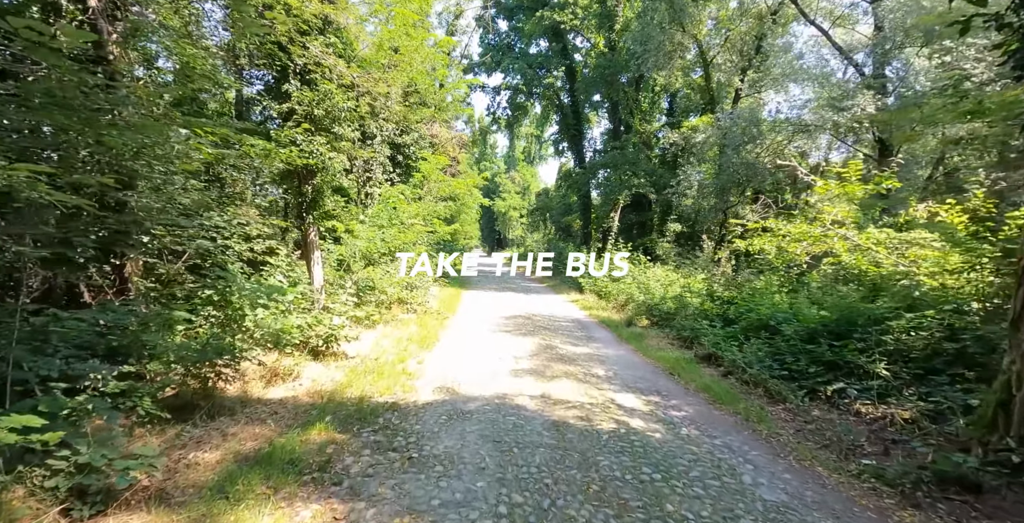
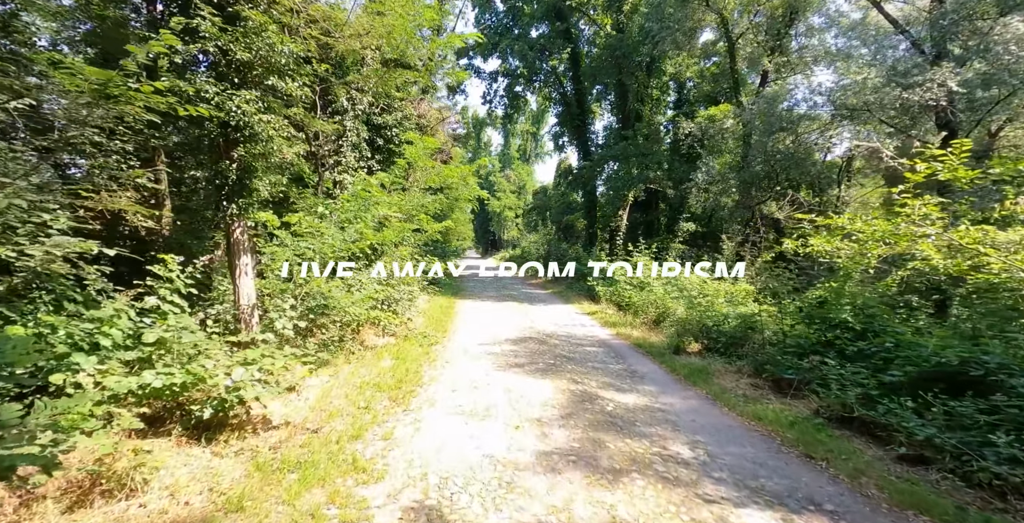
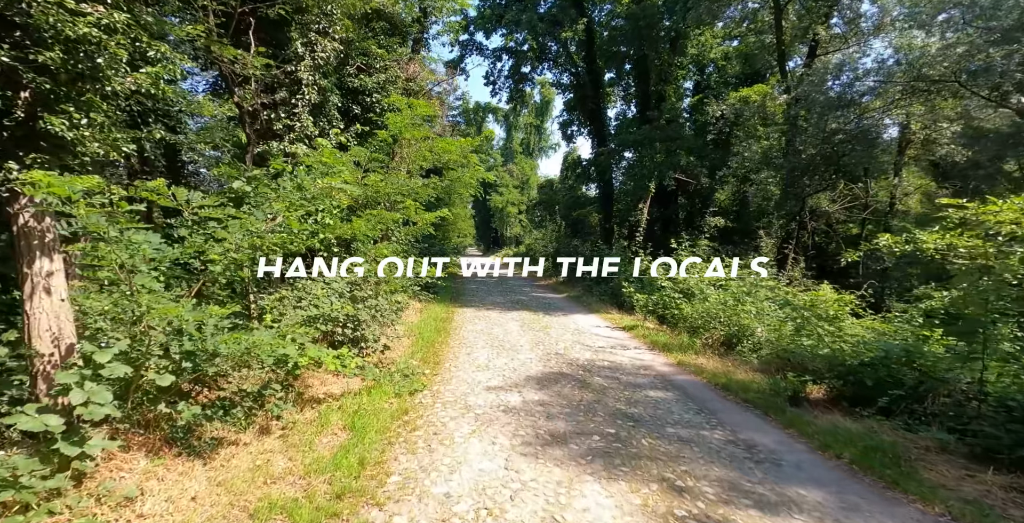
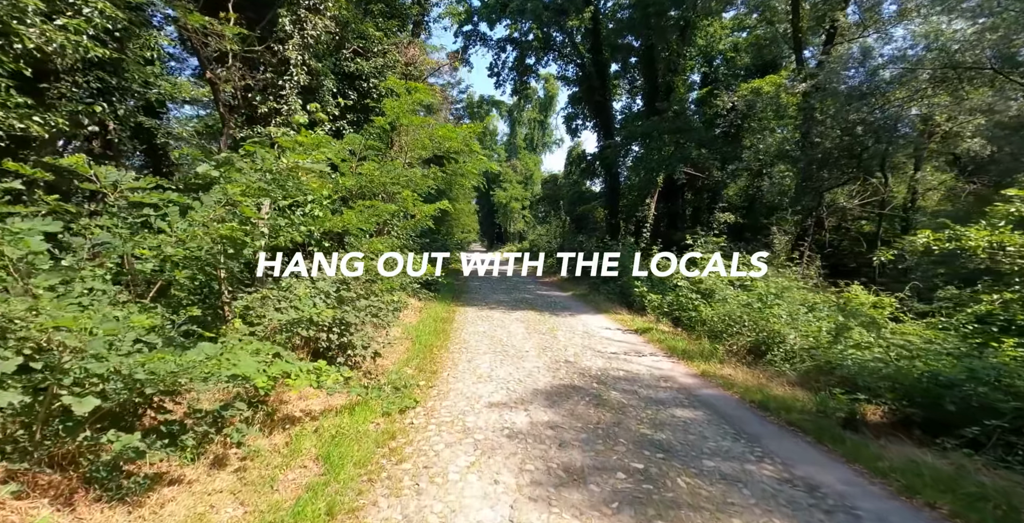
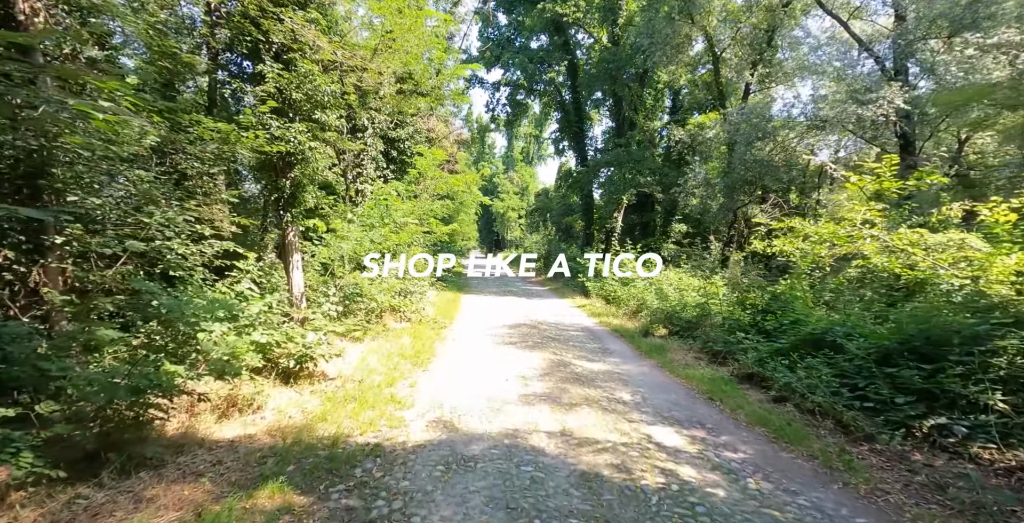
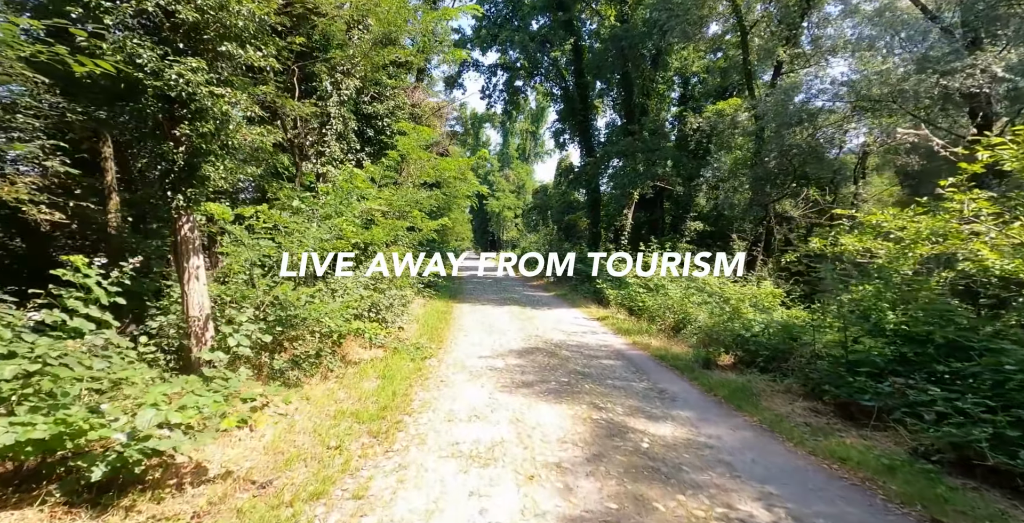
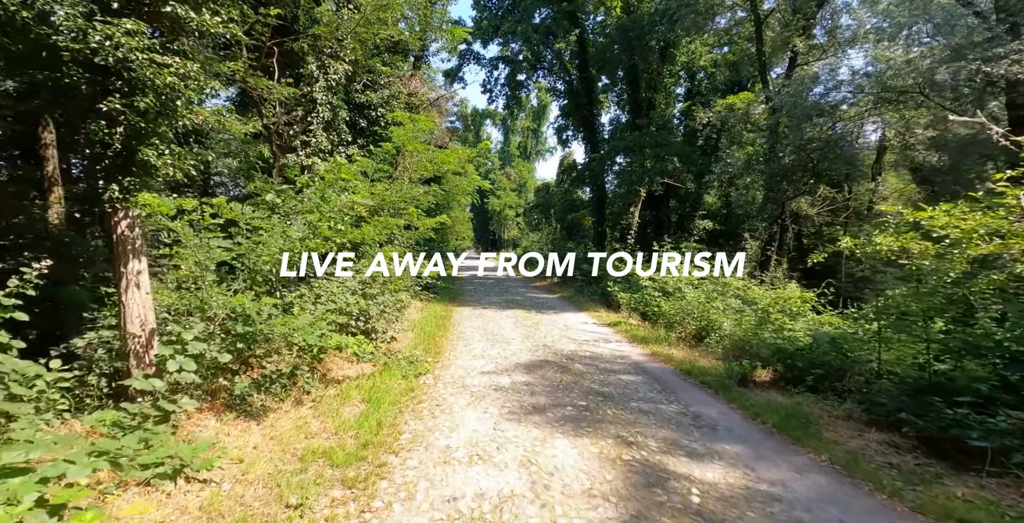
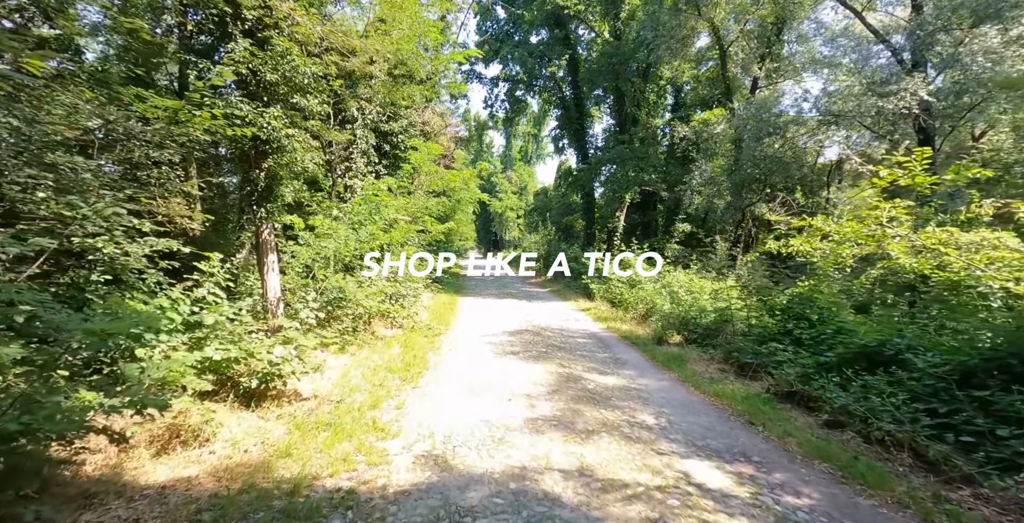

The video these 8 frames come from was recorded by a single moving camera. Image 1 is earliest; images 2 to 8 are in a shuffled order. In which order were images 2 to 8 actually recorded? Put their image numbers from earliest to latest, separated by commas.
5, 8, 2, 6, 7, 3, 4
